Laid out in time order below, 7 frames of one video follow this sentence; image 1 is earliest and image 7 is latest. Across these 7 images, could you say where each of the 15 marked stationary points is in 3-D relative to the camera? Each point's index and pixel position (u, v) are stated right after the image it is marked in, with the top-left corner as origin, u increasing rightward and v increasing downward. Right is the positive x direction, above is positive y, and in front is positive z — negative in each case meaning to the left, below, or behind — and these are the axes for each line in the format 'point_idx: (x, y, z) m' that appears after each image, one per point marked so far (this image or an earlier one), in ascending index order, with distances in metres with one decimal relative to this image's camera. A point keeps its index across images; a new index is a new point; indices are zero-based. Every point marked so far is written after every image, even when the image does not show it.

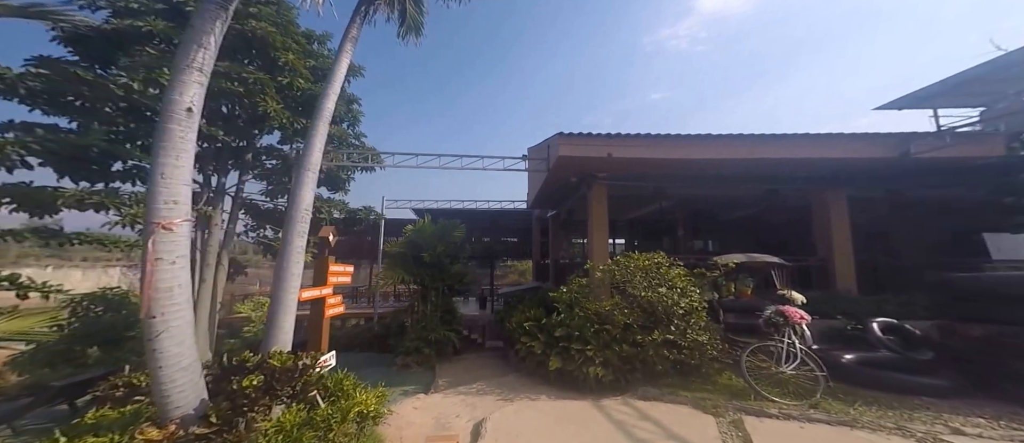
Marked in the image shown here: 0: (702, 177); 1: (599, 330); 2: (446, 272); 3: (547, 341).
0: (+3.4, +0.8, +5.9) m
1: (+1.1, -1.3, +4.0) m
2: (-1.6, -1.1, +7.6) m
3: (+0.5, -1.7, +4.7) m
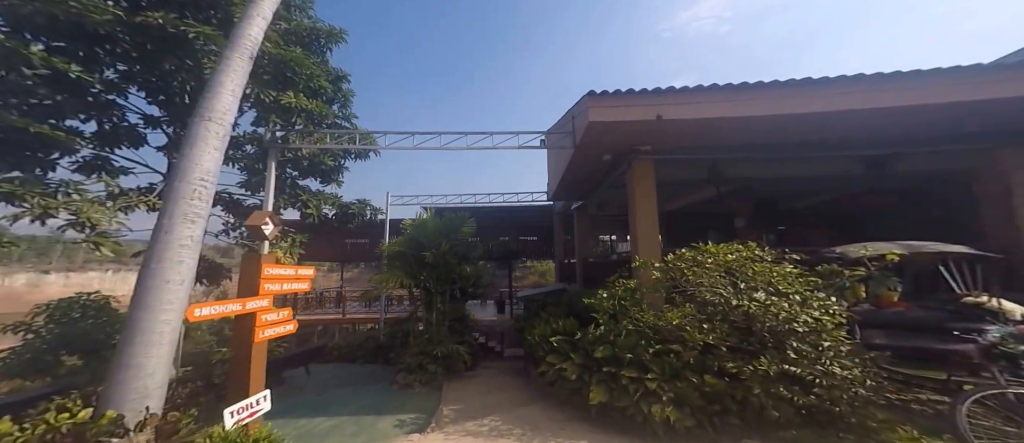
0: (+3.6, +1.0, +4.6) m
1: (+1.3, -1.1, +2.8) m
2: (-1.2, -1.0, +6.6) m
3: (+0.7, -1.5, +3.5) m
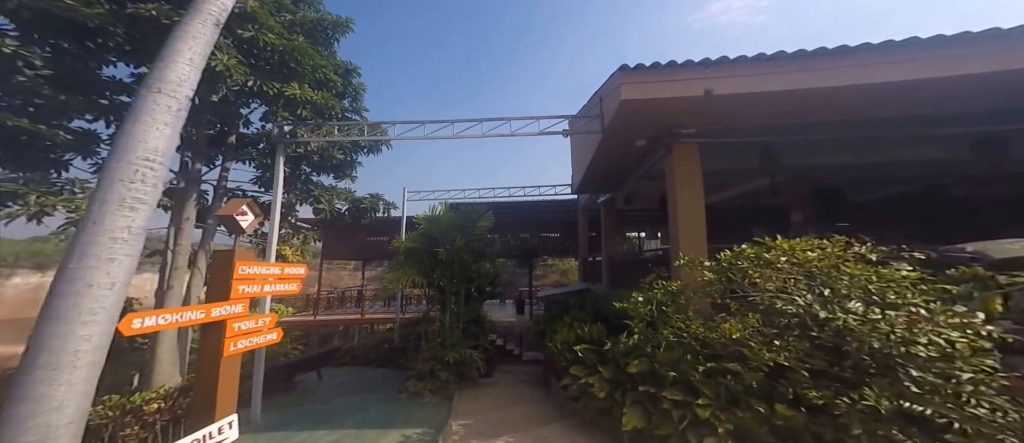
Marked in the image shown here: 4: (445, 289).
0: (+3.8, +1.1, +3.9) m
1: (+1.4, -1.0, +2.3) m
2: (-0.8, -0.9, +6.2) m
3: (+0.9, -1.4, +3.0) m
4: (-1.3, -1.2, +6.1) m
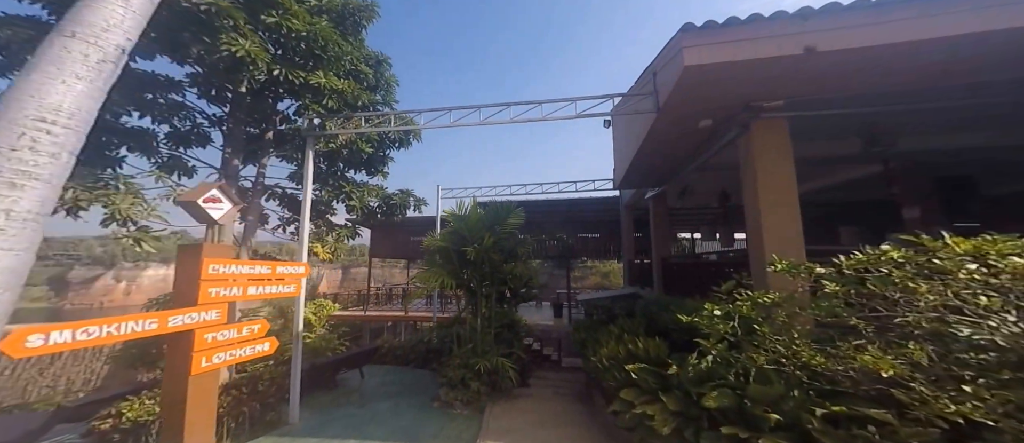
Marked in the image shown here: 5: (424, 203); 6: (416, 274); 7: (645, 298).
0: (+4.2, +1.2, +3.0) m
1: (+1.6, -1.0, +1.6) m
2: (-0.2, -0.9, +5.7) m
3: (+1.2, -1.4, +2.4) m
4: (-0.6, -1.2, +5.7) m
5: (-1.8, +0.4, +6.9) m
6: (-1.5, -0.9, +5.4) m
7: (+2.1, -1.2, +5.1) m
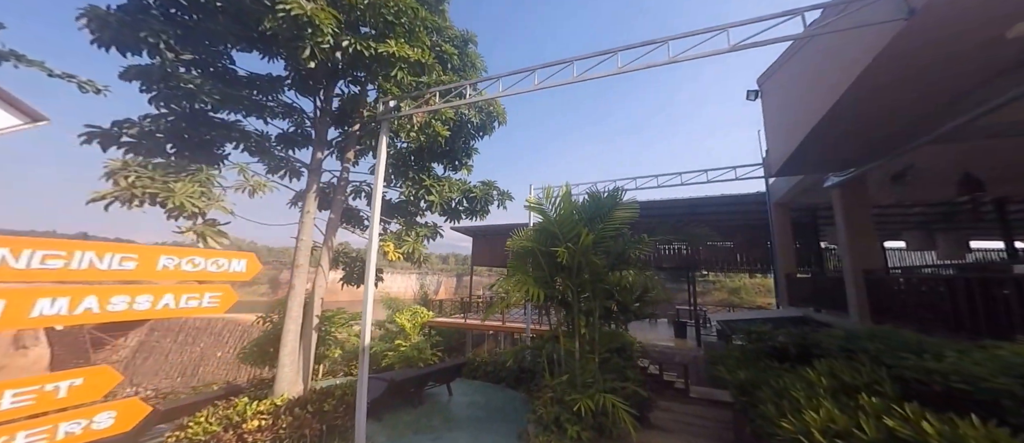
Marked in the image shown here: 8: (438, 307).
0: (+4.8, +1.4, +0.8) m
1: (+2.0, -0.8, +0.1) m
2: (+1.2, -0.8, +4.5) m
3: (+1.8, -1.2, +0.9) m
4: (+0.8, -1.1, +4.5) m
5: (-0.1, +0.4, +6.0) m
6: (-0.2, -0.8, +4.5) m
7: (+3.3, -1.1, +3.3) m
8: (-2.5, -2.9, +11.3) m
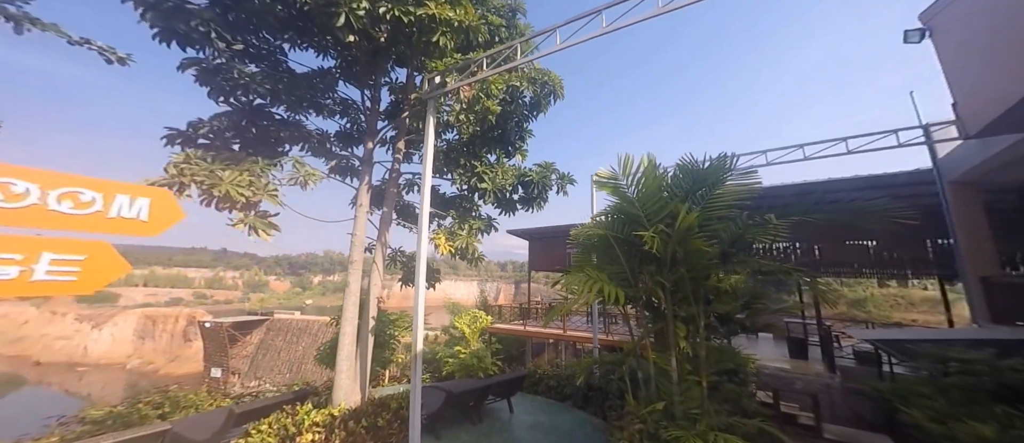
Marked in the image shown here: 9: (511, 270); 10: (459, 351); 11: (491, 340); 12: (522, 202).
0: (+4.9, +1.7, -0.7) m
1: (+2.0, -0.5, -1.0) m
2: (+2.0, -0.6, +3.5) m
3: (+2.0, -0.9, -0.2) m
4: (+1.6, -0.9, +3.6) m
5: (+1.0, +0.5, +5.2) m
6: (+0.7, -0.6, +3.7) m
7: (+3.9, -0.8, +2.0) m
8: (-0.5, -2.9, +10.8) m
9: (-0.1, -1.7, +12.3) m
10: (-1.2, -3.0, +7.8) m
11: (-0.6, -3.3, +9.5) m
12: (+0.2, +0.3, +5.0) m
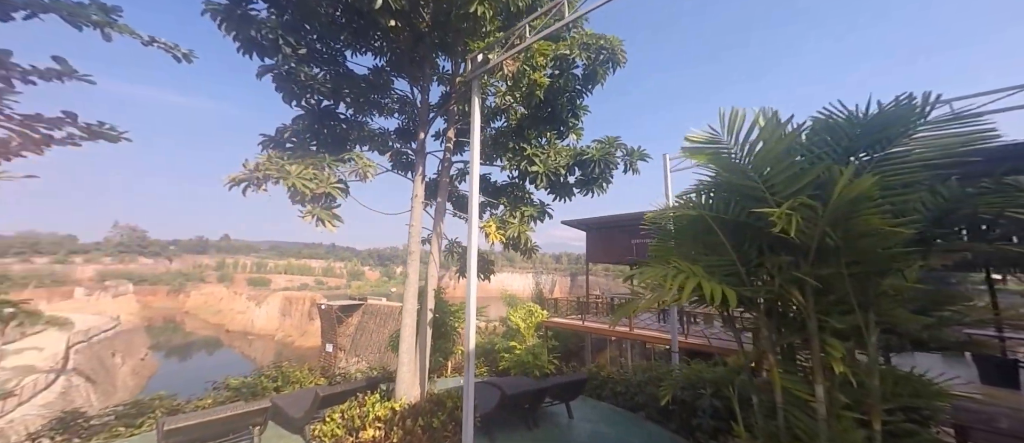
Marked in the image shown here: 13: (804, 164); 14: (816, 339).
0: (+4.8, +1.9, -2.3) m
1: (+1.9, -0.4, -2.1) m
2: (+2.6, -0.4, +2.3) m
3: (+2.0, -0.8, -1.3) m
4: (+2.2, -0.7, +2.5) m
5: (+1.8, +0.7, +4.2) m
6: (+1.3, -0.4, +2.8) m
7: (+4.2, -0.6, +0.6) m
8: (+1.3, -2.6, +10.0) m
9: (+1.9, -1.3, +11.4) m
10: (+0.1, -2.8, +7.2) m
11: (+1.0, -3.0, +8.7) m
12: (+1.0, +0.5, +4.1) m
13: (+2.4, +0.4, +2.6) m
14: (+2.3, -0.9, +2.4) m
